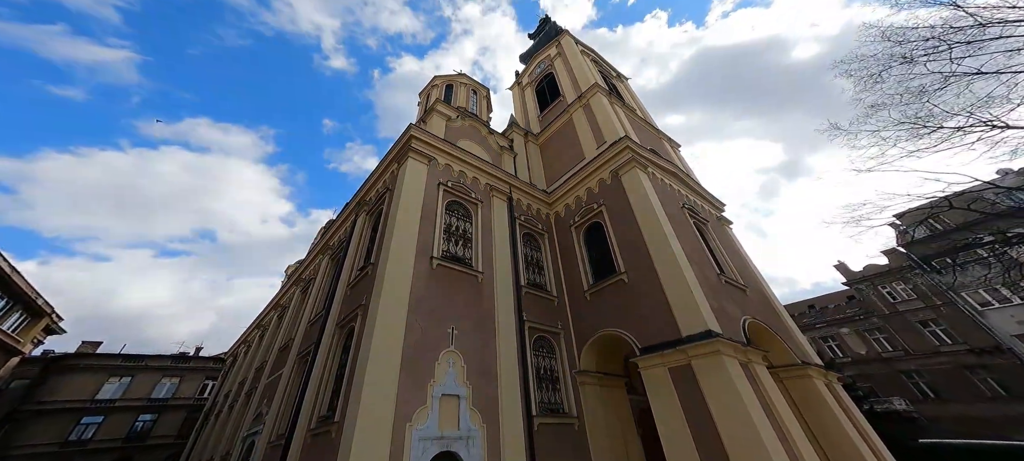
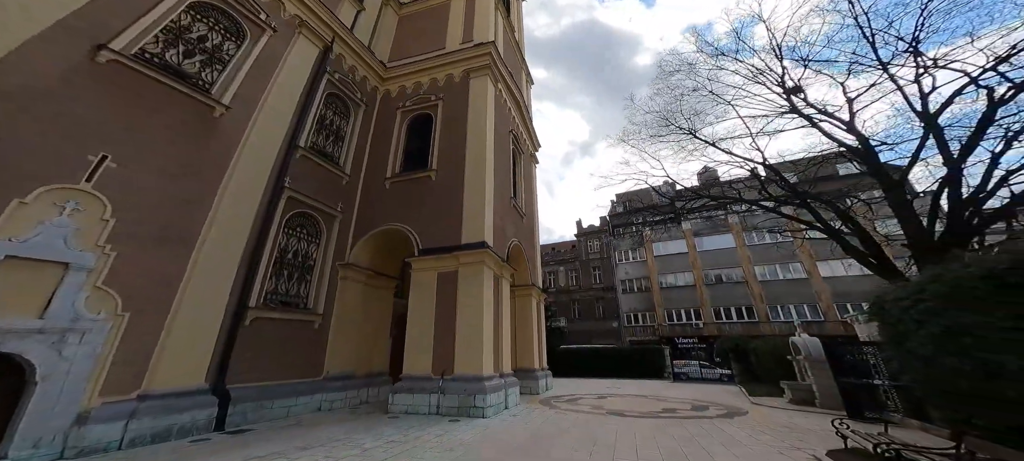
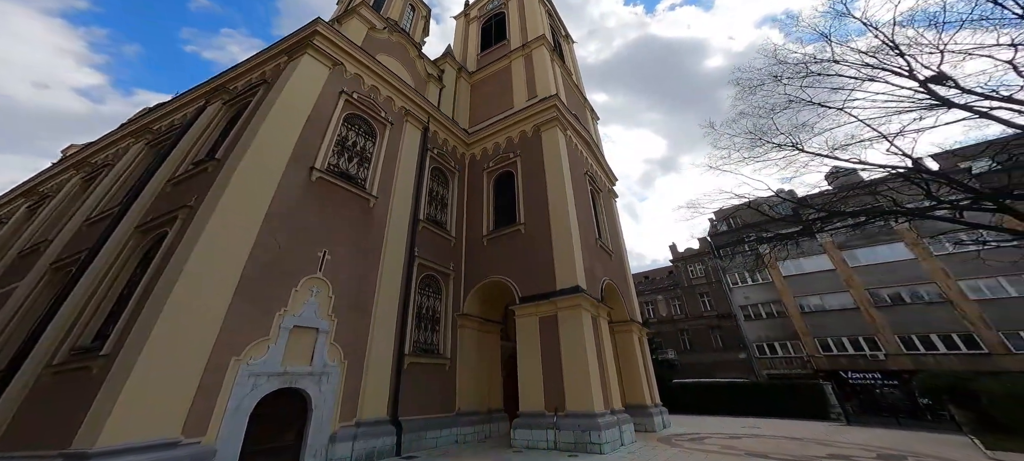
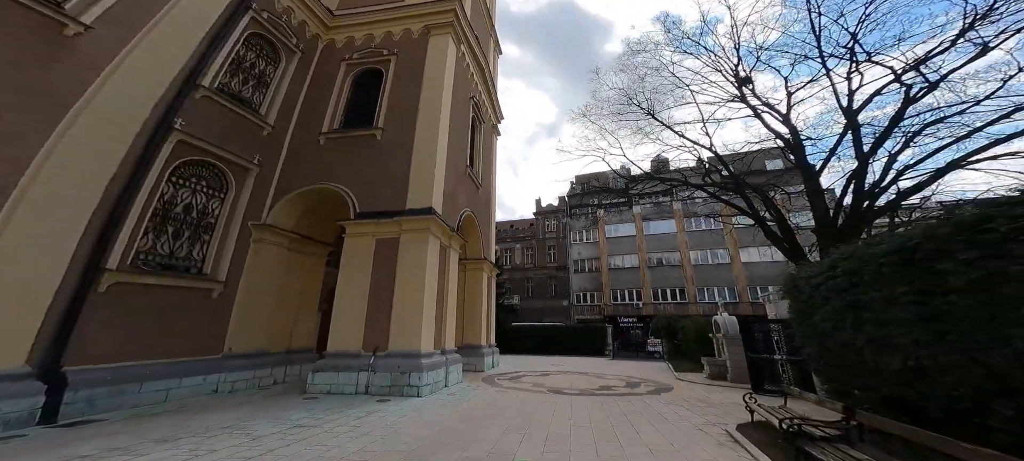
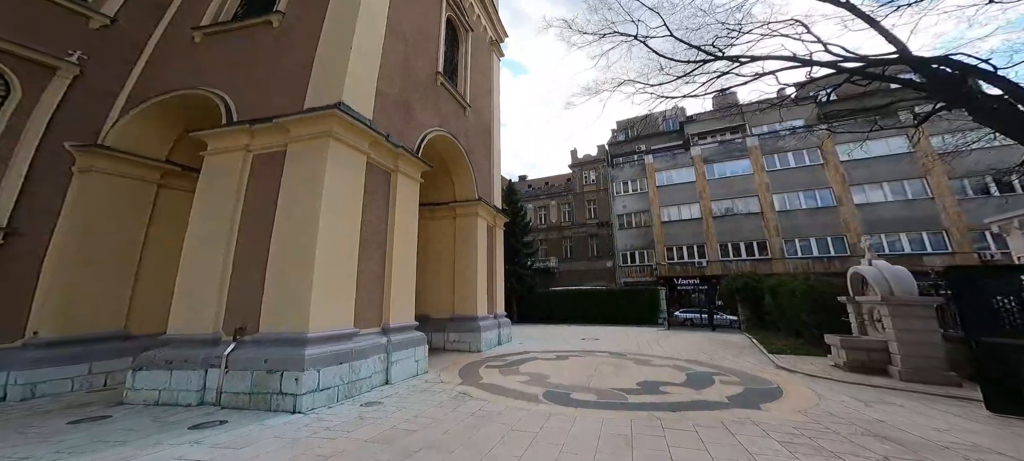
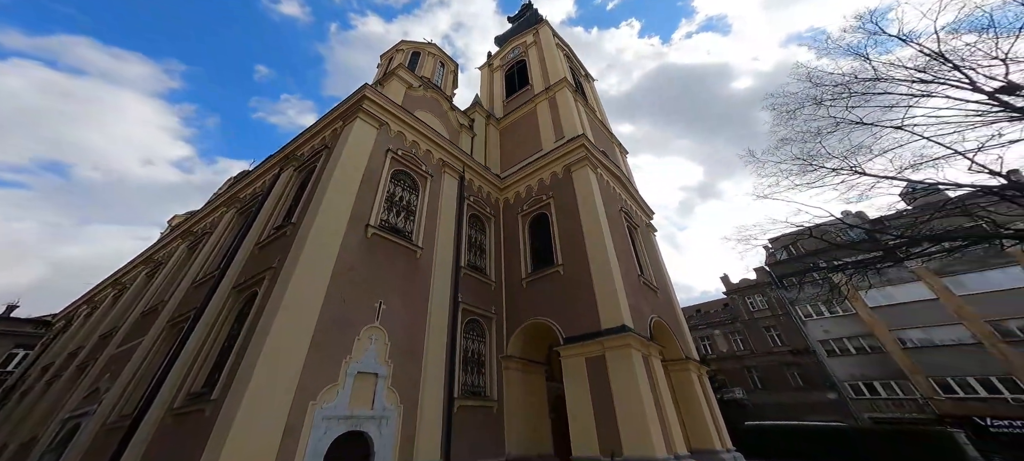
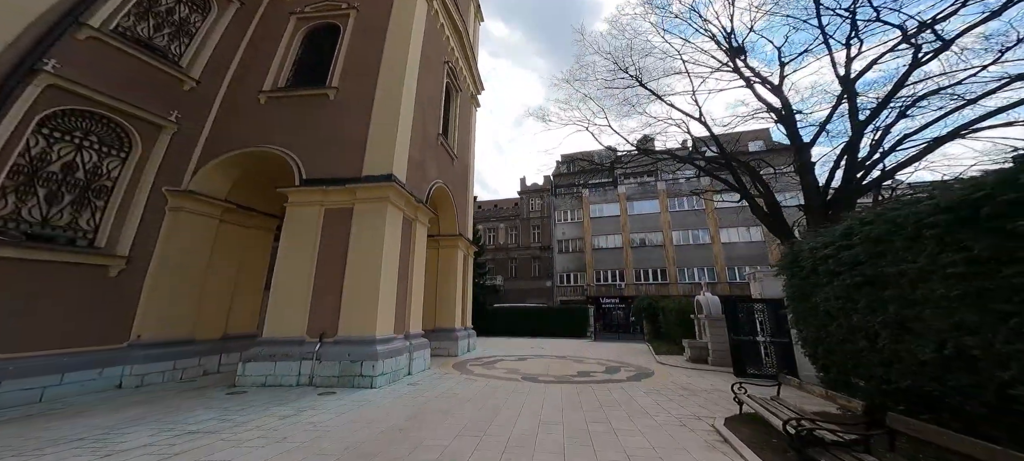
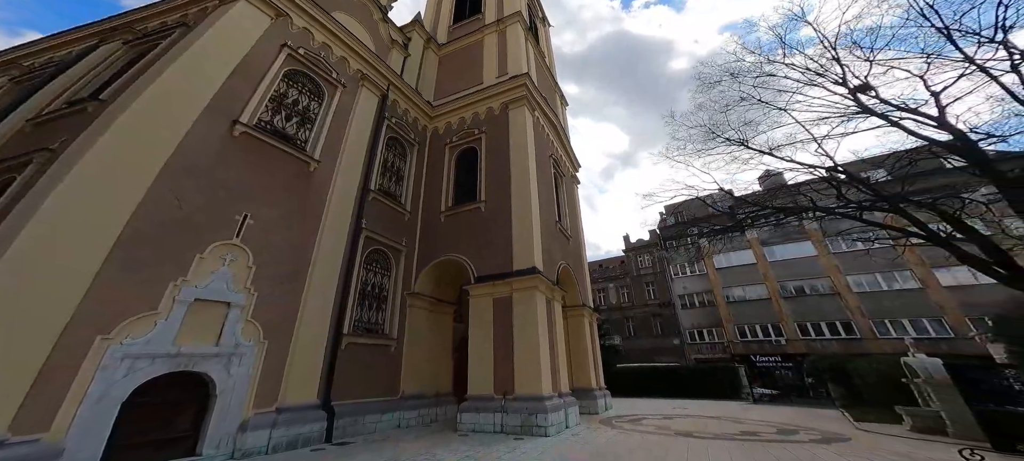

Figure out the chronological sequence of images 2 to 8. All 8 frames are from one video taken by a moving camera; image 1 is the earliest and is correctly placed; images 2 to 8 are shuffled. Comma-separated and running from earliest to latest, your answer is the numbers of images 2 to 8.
6, 3, 8, 2, 4, 7, 5
